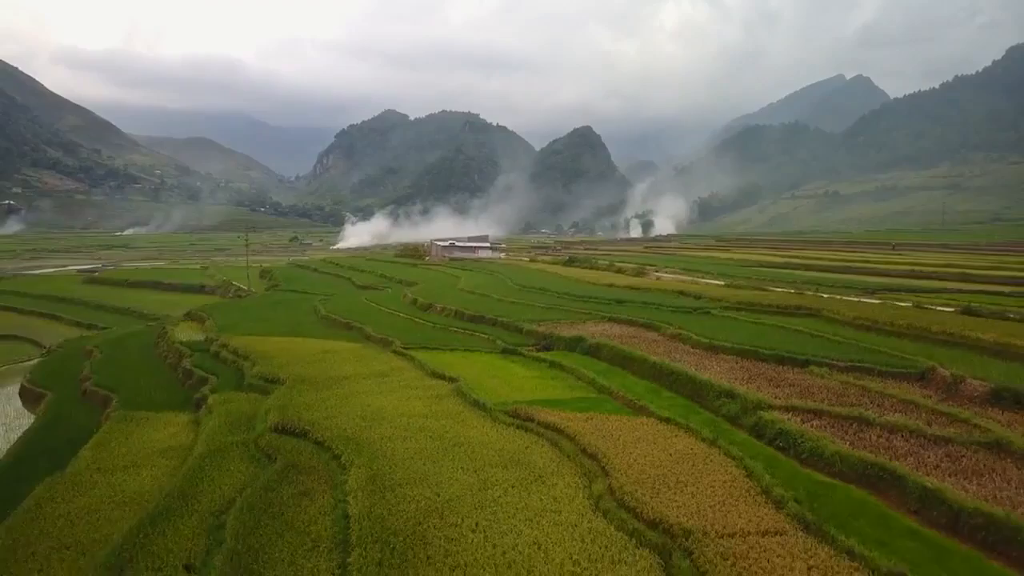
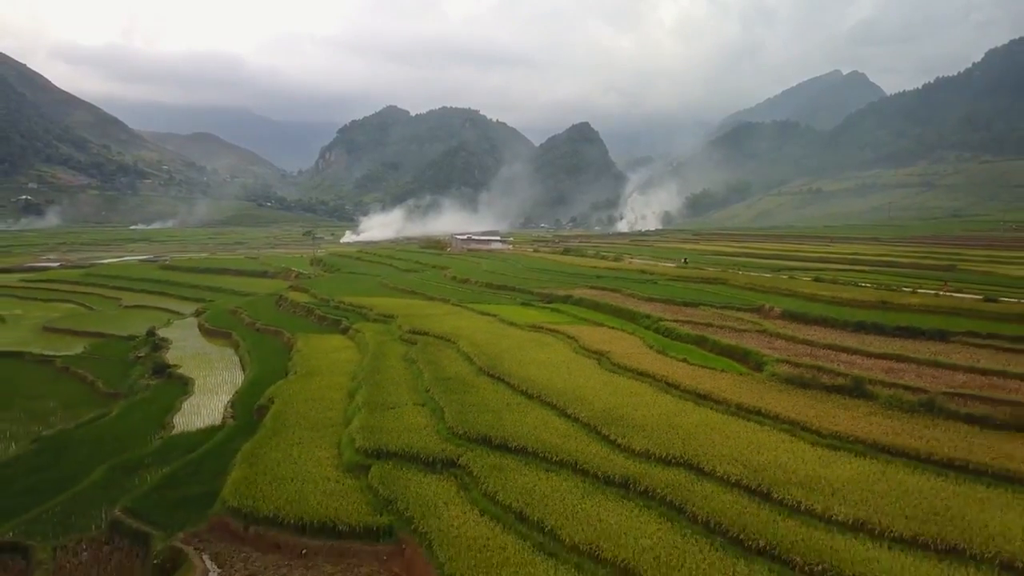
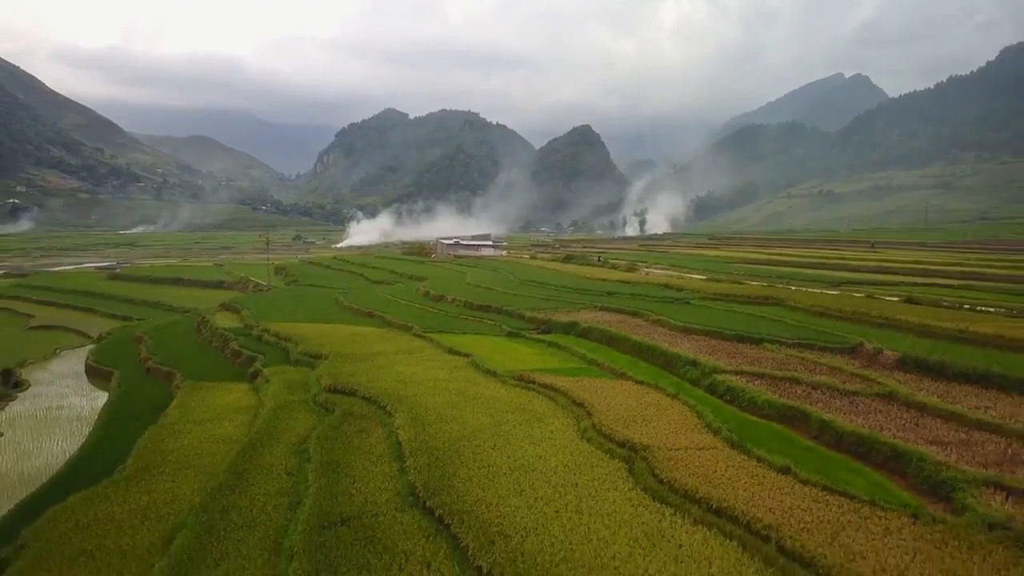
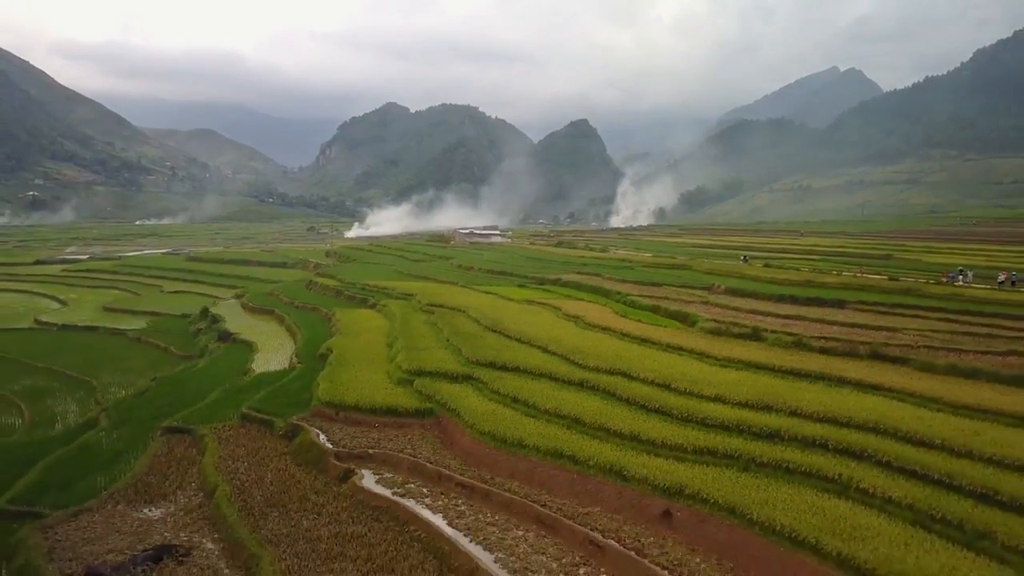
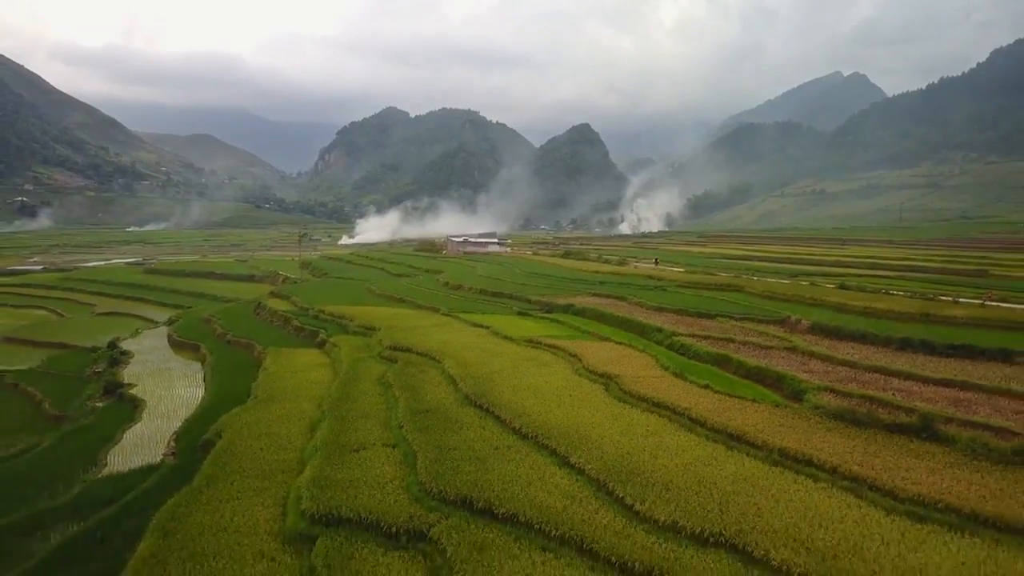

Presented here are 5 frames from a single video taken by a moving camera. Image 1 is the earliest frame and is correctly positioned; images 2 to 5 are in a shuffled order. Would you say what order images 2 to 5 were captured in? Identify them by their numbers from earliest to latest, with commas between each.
3, 5, 2, 4
